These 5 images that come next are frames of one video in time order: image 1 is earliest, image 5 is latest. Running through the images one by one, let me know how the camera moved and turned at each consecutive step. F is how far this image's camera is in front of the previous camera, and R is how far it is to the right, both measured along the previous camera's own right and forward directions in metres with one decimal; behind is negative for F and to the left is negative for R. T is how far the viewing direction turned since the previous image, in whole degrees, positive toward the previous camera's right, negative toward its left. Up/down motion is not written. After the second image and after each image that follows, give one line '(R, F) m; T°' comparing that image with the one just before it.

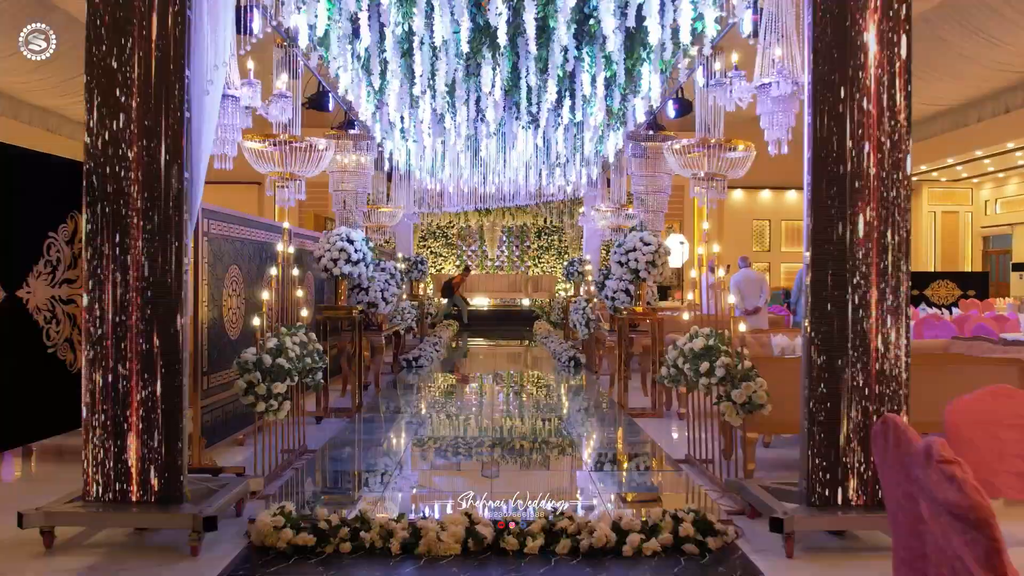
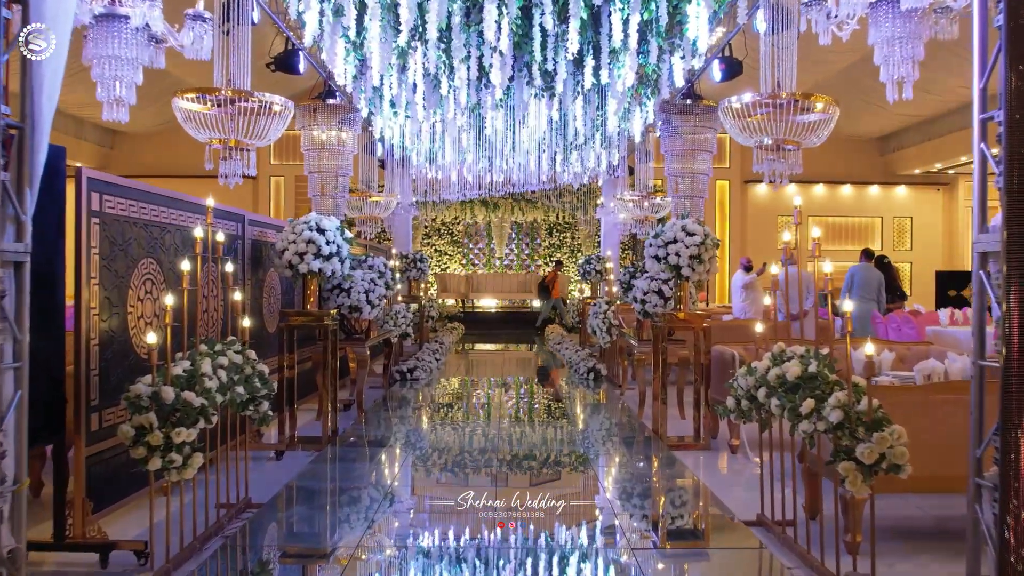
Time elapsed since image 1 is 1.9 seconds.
(0.0, +1.3) m; -1°
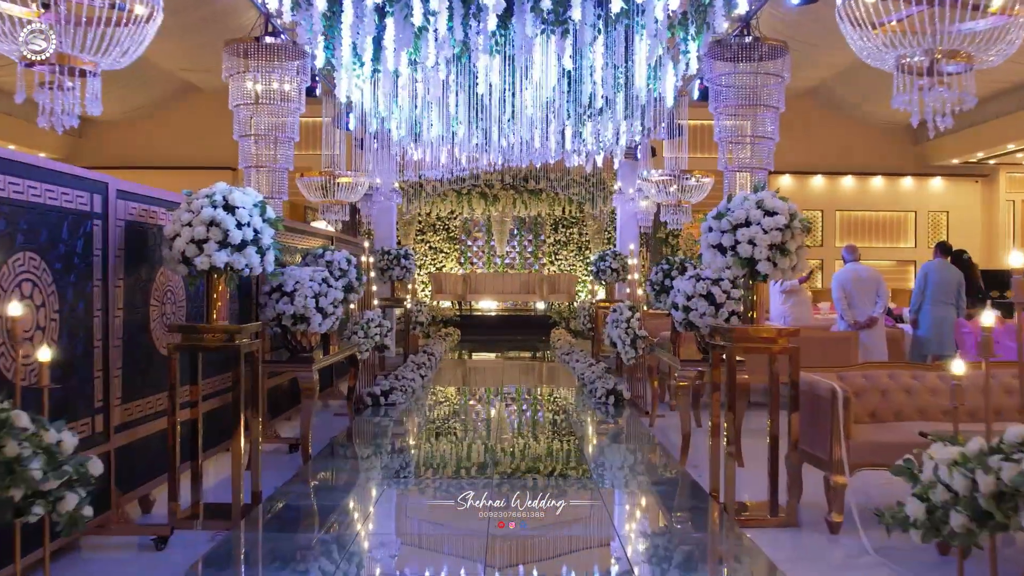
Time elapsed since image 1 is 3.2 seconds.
(0.0, +1.6) m; 0°
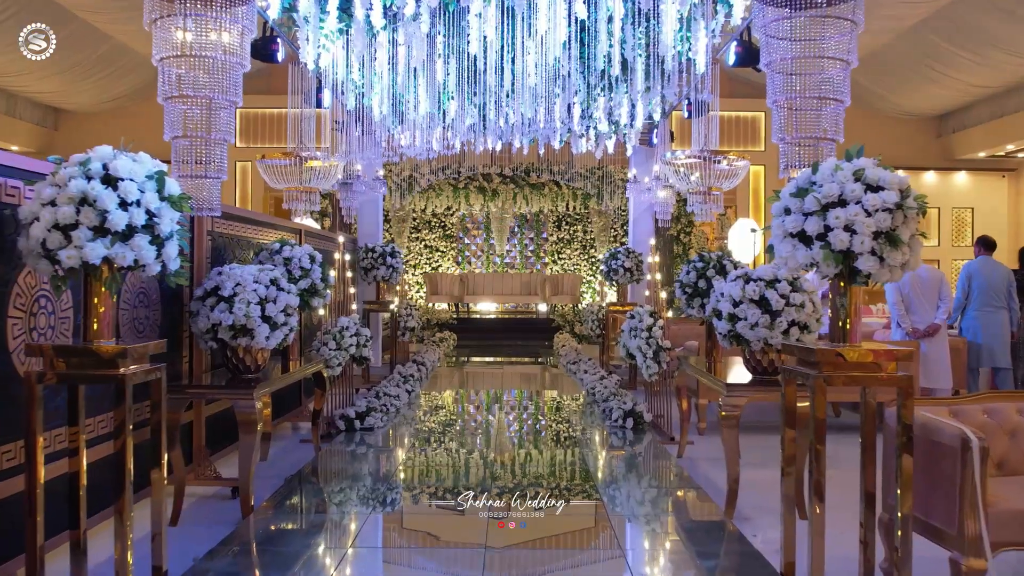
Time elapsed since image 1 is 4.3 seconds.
(0.0, +1.0) m; 0°
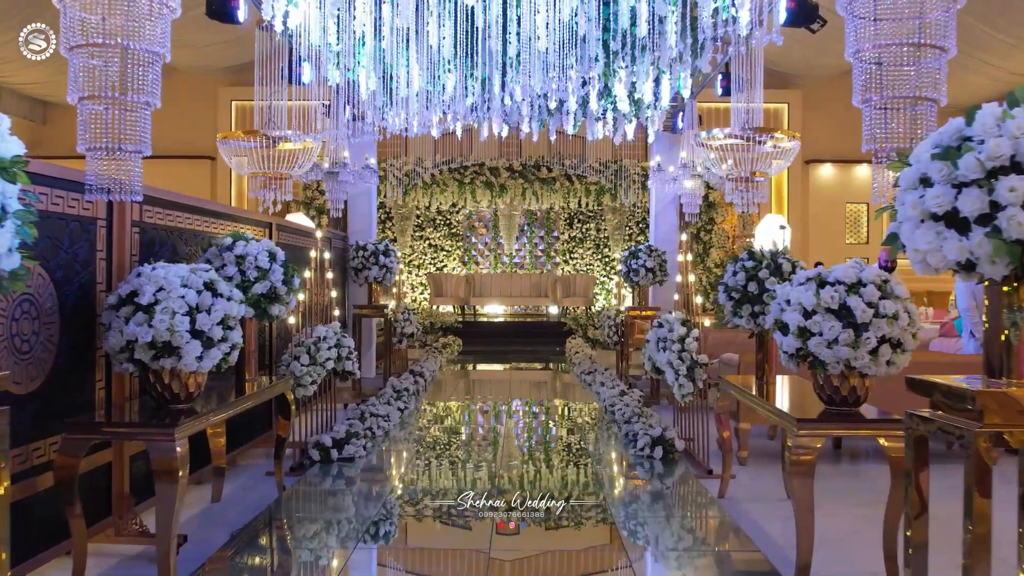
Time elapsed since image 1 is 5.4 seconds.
(0.0, +0.9) m; -1°
